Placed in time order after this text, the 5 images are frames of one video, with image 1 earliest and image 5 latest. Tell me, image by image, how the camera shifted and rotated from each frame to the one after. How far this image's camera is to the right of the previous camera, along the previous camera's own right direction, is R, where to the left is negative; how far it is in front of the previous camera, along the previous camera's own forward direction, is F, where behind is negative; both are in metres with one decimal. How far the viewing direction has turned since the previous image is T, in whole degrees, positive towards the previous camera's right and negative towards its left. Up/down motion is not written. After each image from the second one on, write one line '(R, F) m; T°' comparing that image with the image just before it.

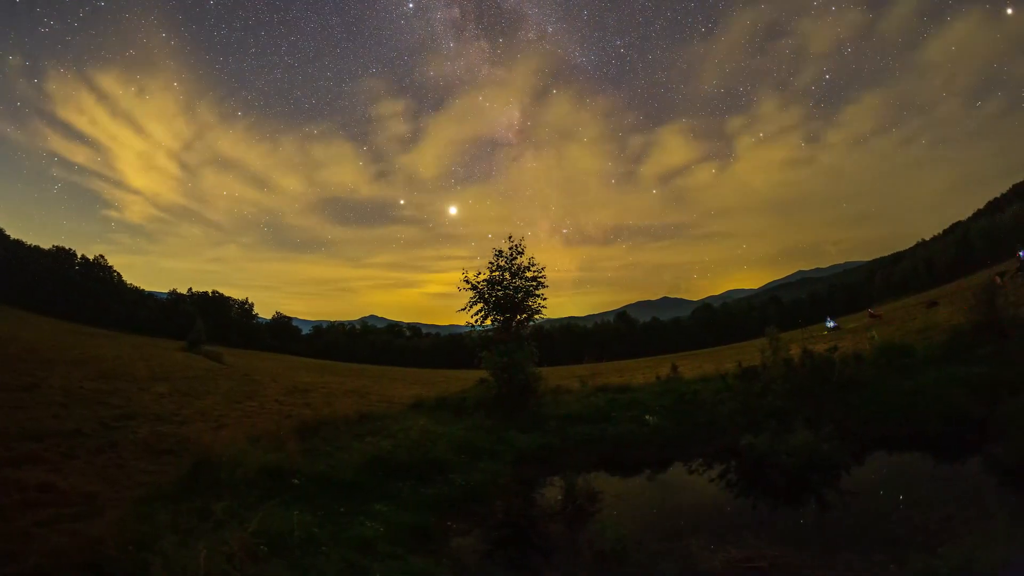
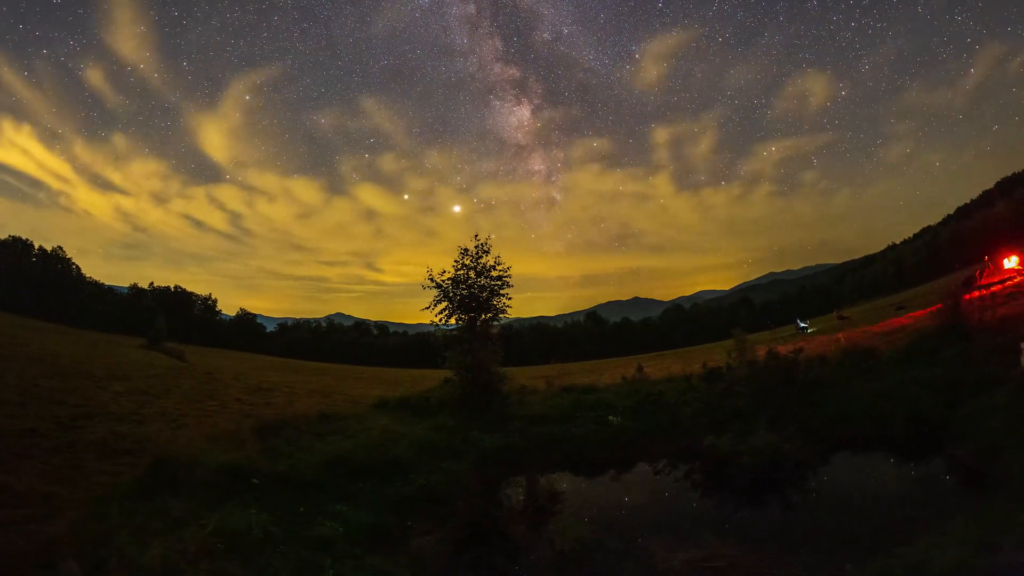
(+0.7, +0.1) m; +1°
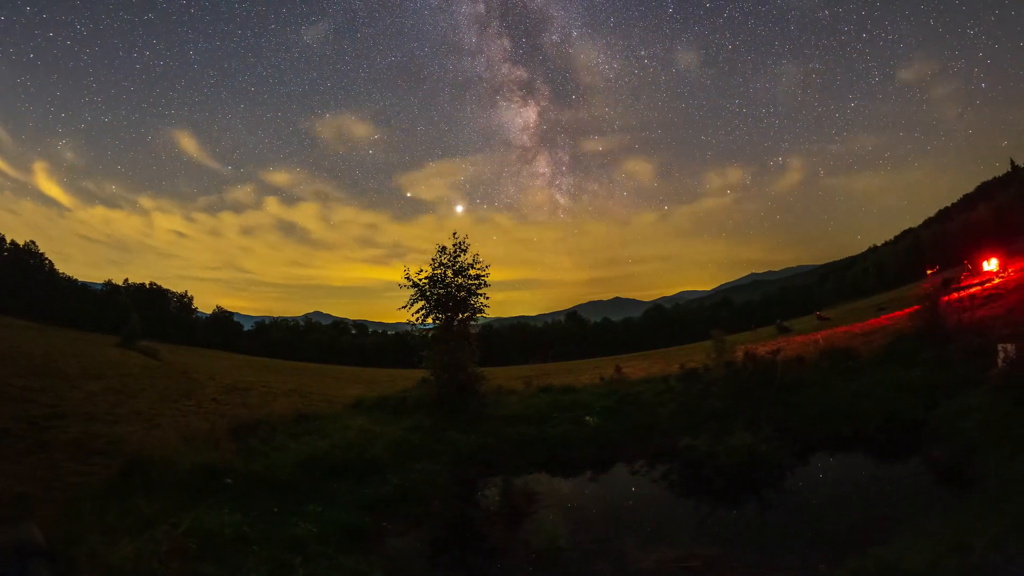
(+0.4, +0.1) m; +1°
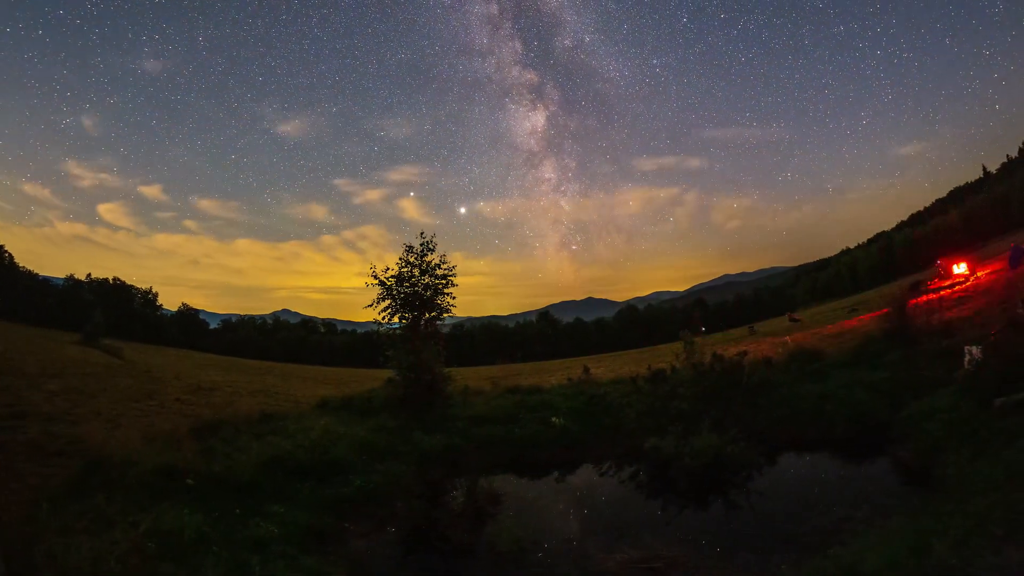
(+0.6, +0.1) m; +1°
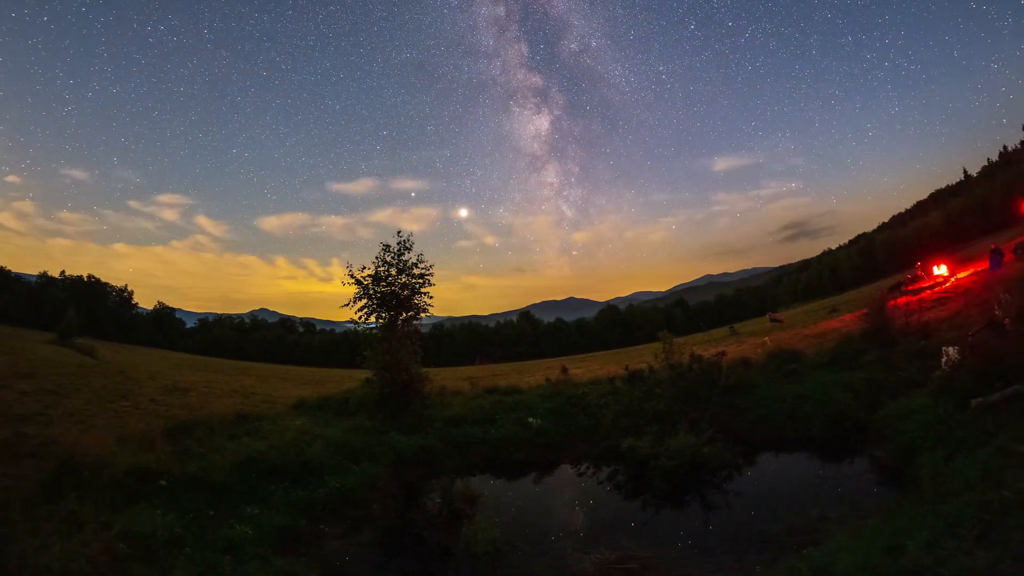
(+0.4, 0.0) m; +1°
